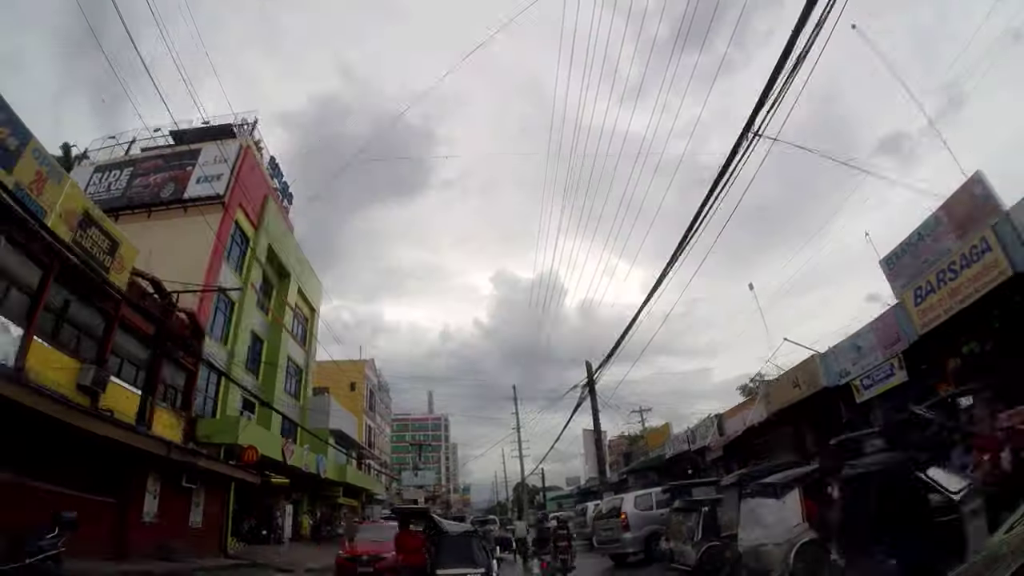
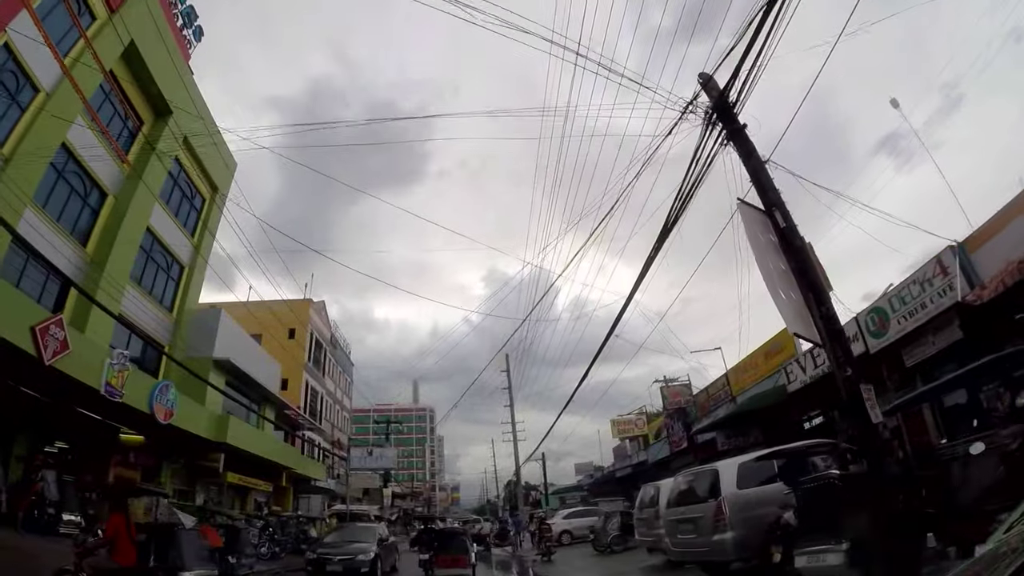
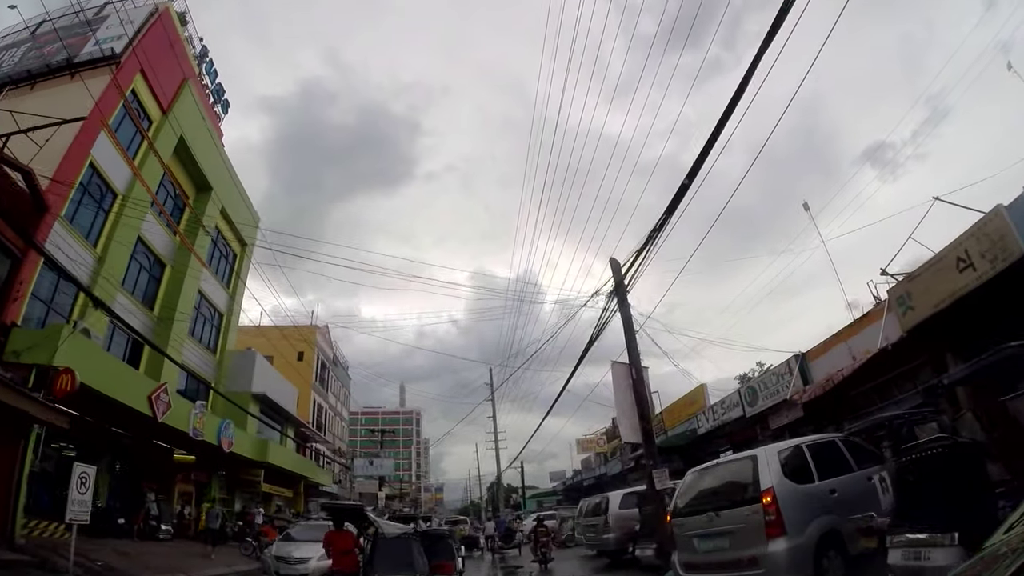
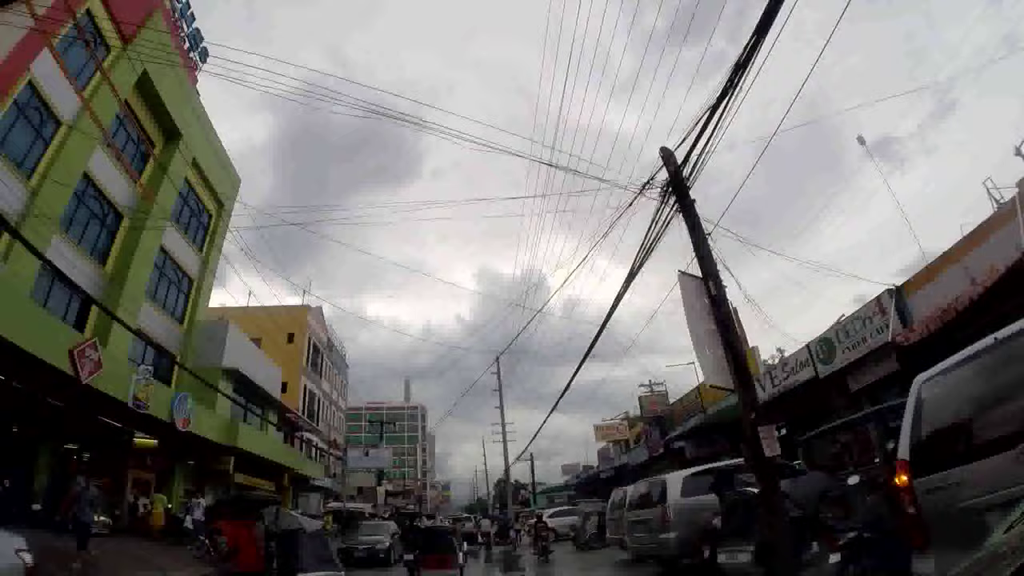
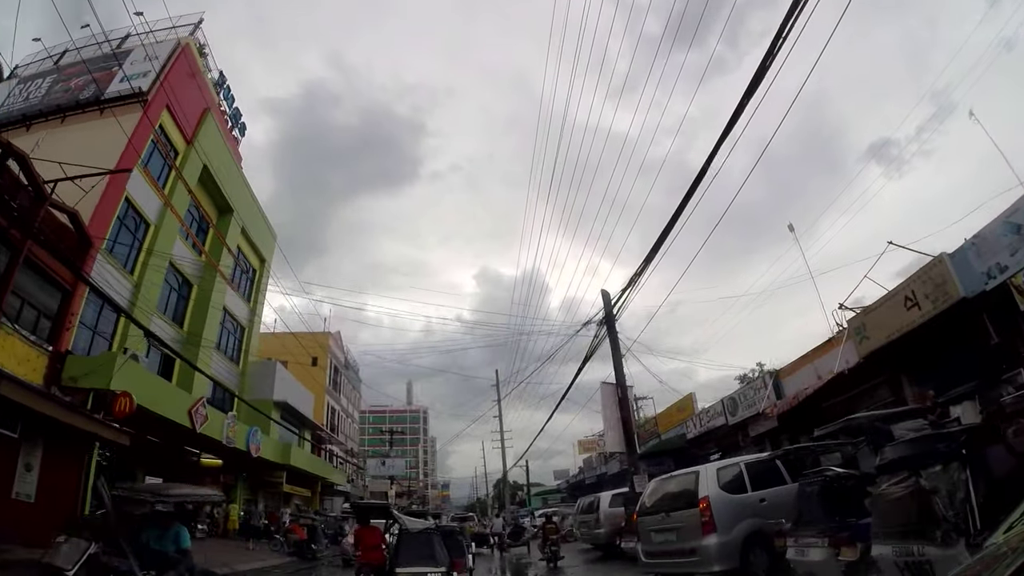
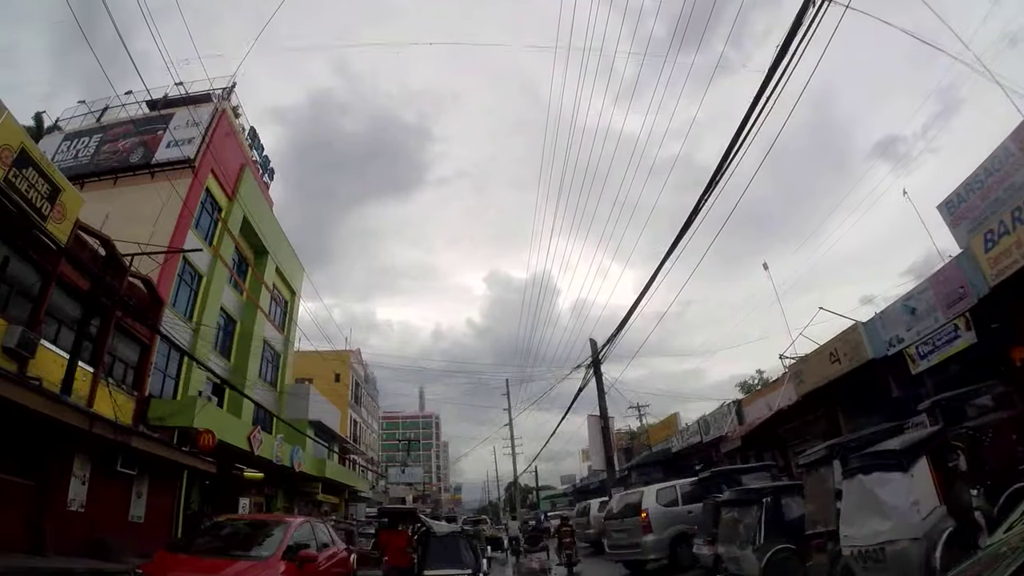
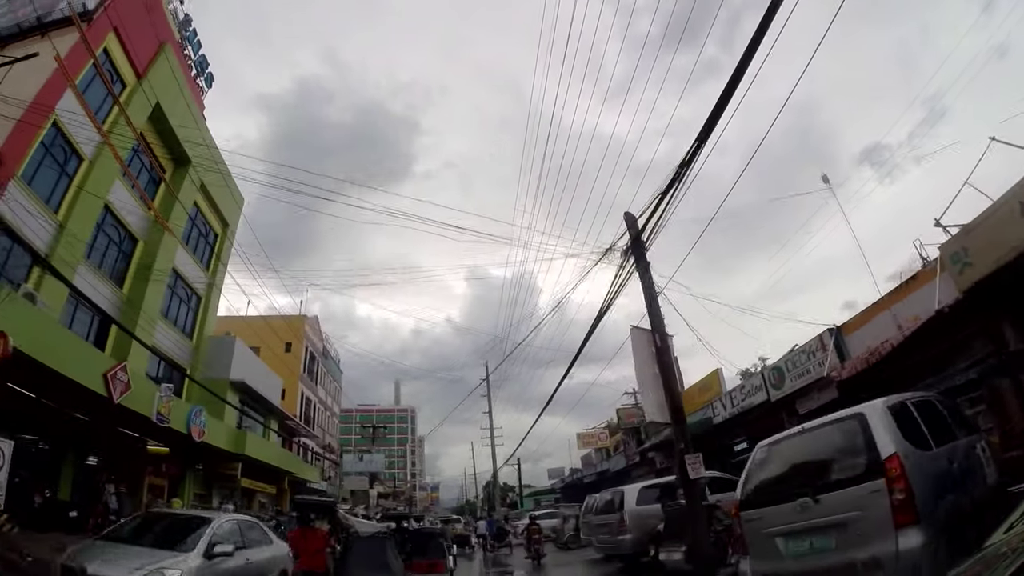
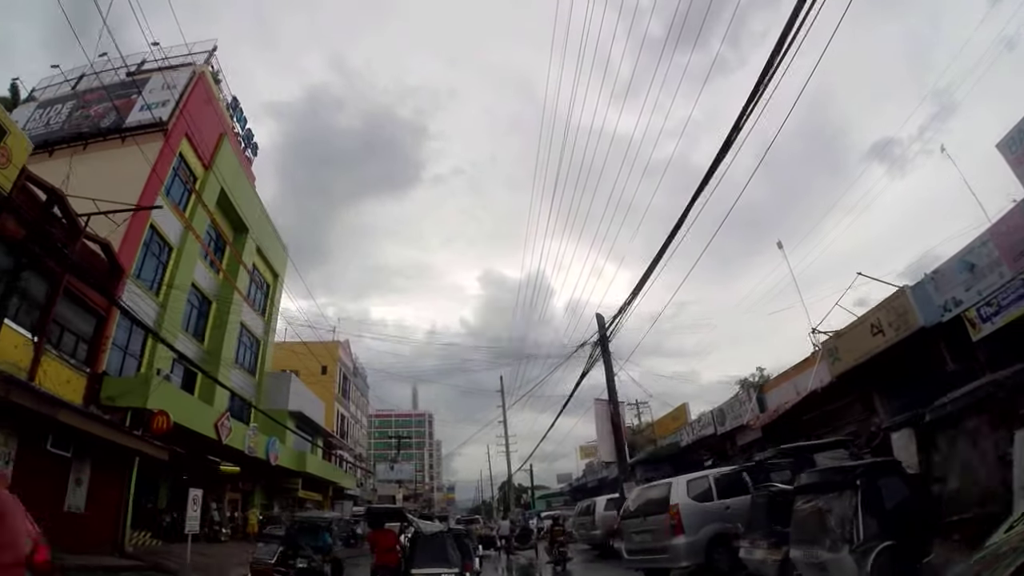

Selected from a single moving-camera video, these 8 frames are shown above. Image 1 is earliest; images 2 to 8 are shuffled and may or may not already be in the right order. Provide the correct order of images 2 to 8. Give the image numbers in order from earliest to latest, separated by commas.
6, 8, 5, 3, 7, 4, 2
